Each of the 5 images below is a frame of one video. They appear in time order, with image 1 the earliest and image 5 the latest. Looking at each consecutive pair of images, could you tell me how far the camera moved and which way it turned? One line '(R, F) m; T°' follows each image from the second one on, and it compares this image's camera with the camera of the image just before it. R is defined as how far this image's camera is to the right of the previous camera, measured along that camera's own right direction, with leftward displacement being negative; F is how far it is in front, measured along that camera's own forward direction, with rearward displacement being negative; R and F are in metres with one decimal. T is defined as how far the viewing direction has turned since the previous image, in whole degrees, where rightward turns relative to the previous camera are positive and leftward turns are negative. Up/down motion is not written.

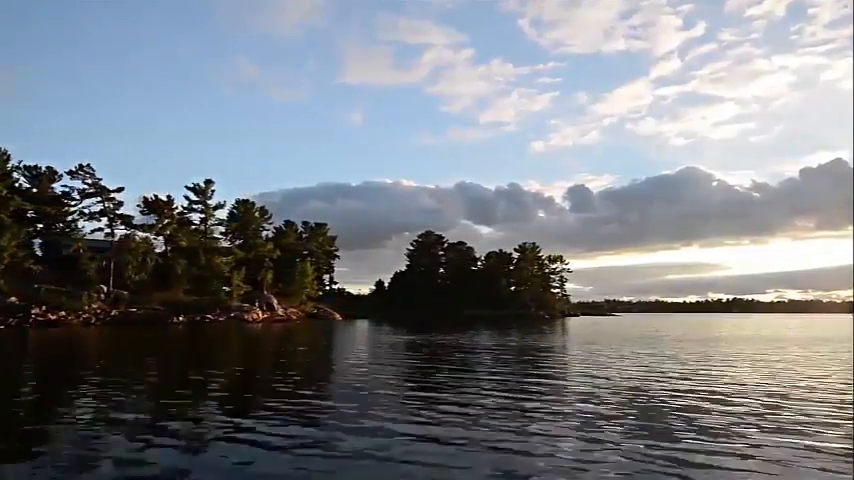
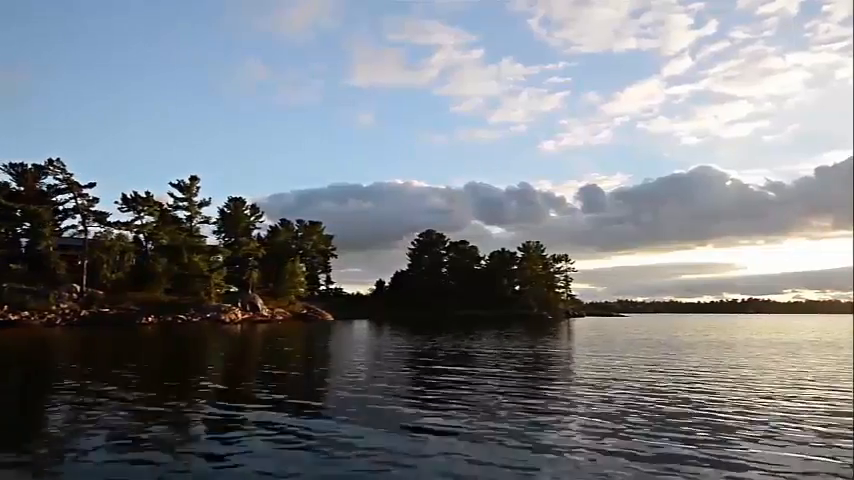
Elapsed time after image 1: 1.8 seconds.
(+1.6, +2.1) m; -1°
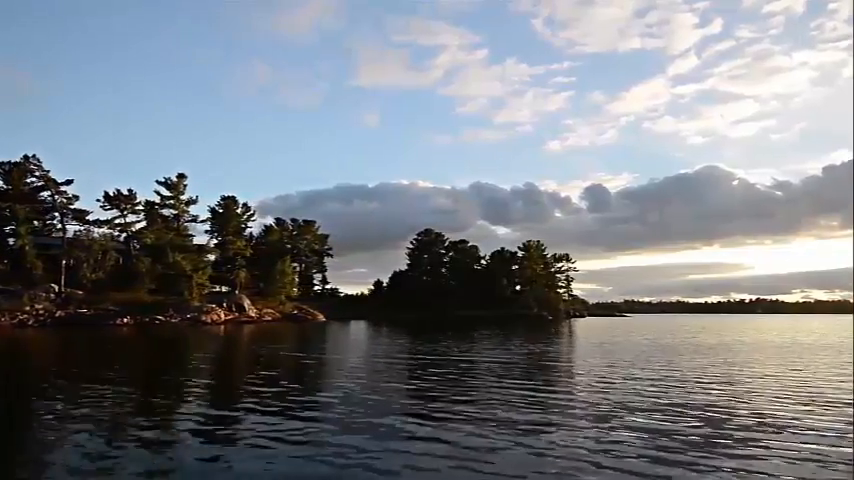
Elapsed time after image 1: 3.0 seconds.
(+1.1, +1.4) m; 0°
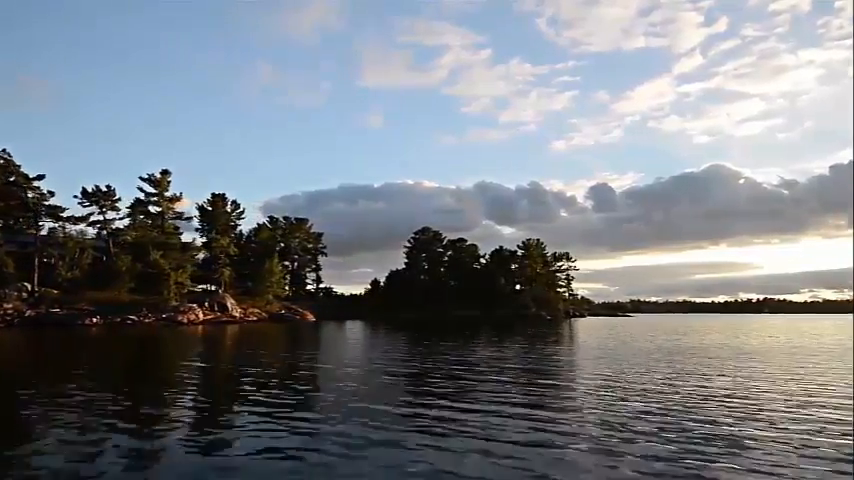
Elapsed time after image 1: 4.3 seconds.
(+1.2, +1.5) m; 0°
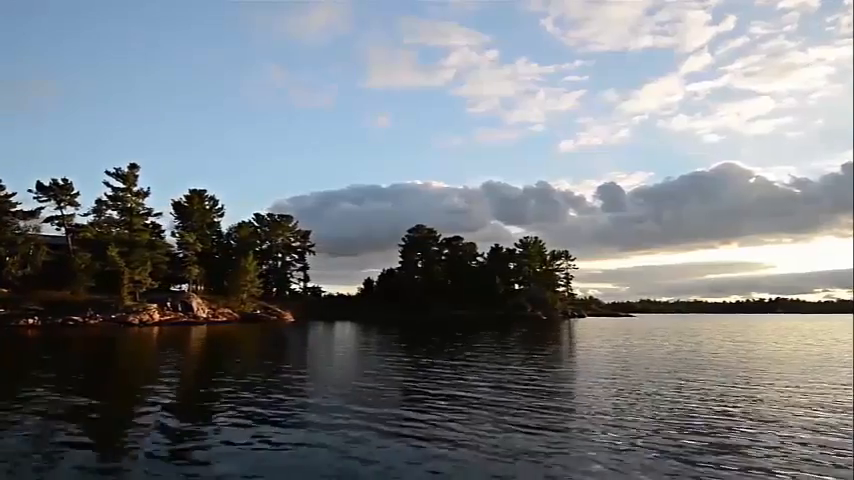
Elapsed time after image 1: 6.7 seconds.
(+2.1, +2.7) m; -1°
